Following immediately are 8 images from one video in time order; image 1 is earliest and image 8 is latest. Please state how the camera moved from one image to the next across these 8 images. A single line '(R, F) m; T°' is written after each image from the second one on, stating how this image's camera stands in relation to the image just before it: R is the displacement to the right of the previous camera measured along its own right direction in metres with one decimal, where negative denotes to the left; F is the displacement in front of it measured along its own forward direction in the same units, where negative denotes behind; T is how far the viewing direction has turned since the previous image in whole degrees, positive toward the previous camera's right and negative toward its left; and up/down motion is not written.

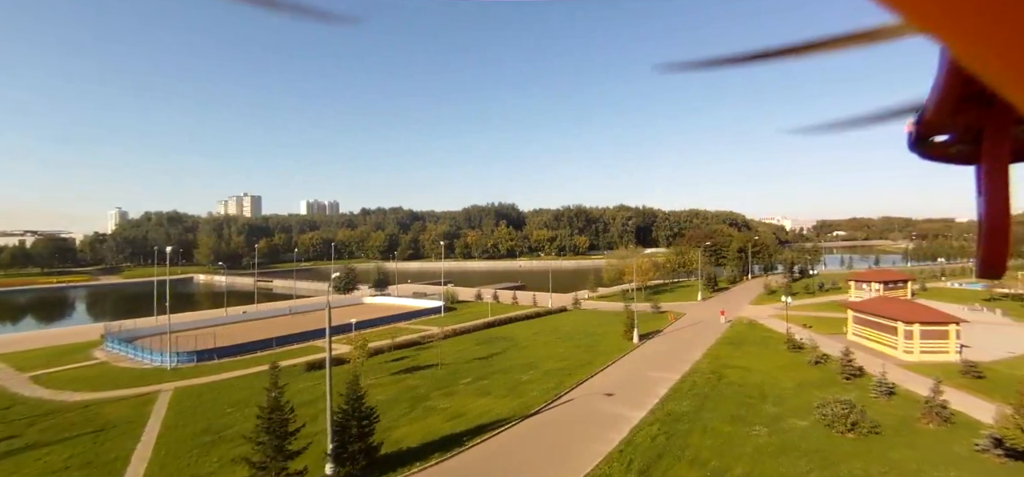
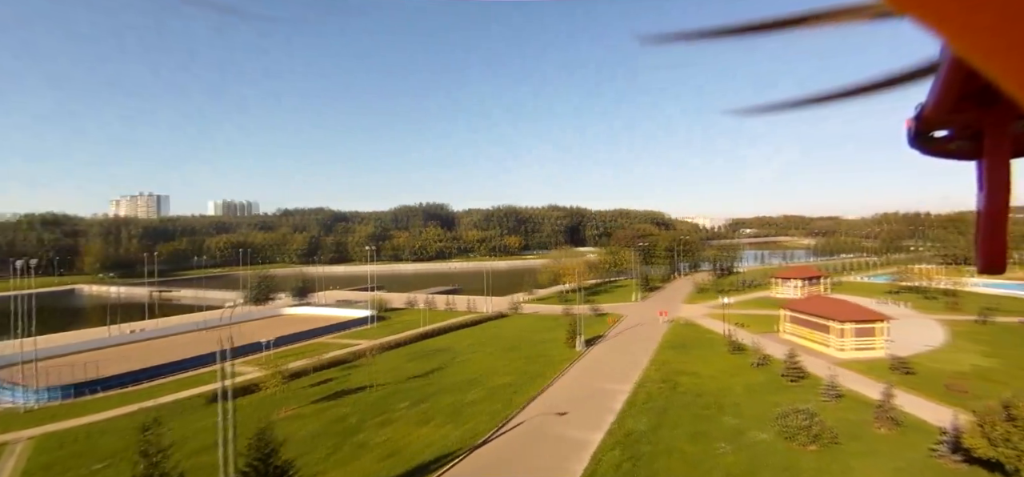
(-0.2, +1.5) m; +10°
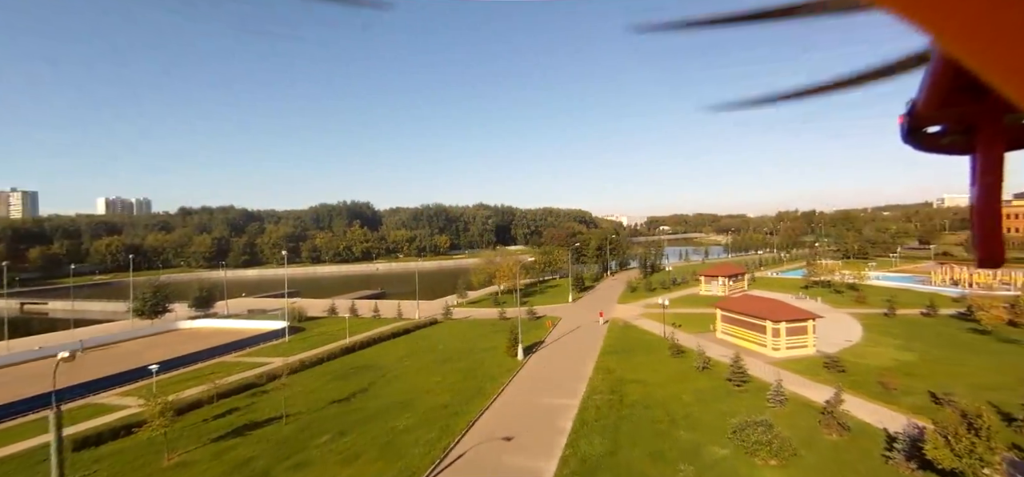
(-0.2, +1.4) m; +11°
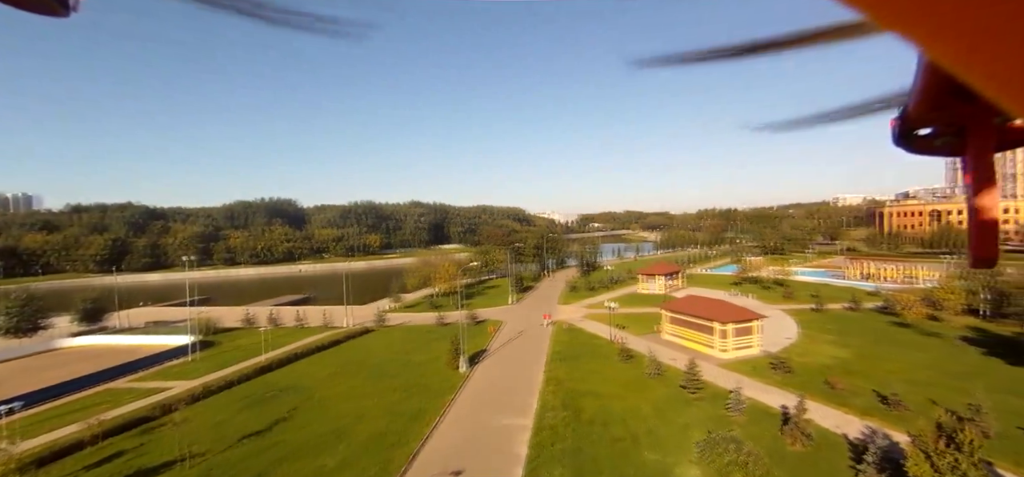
(-0.3, +1.3) m; +10°
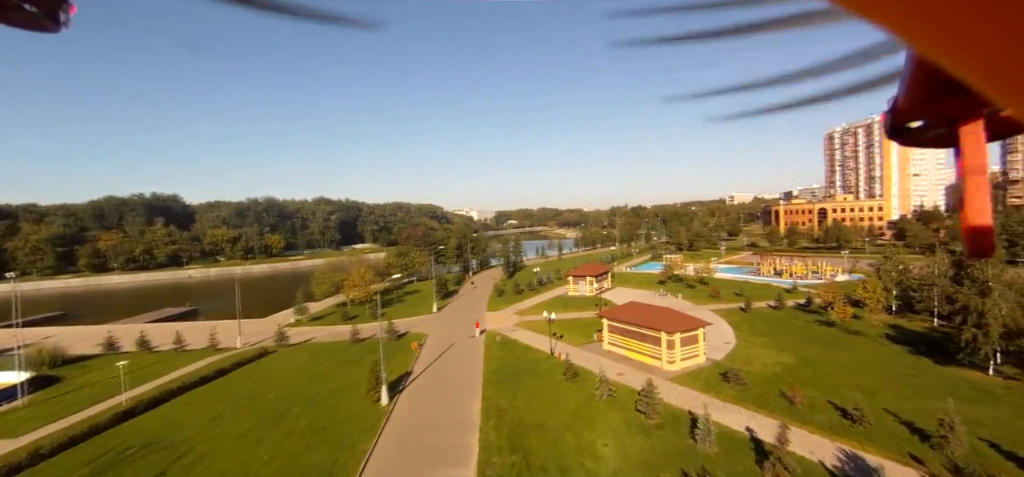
(-0.2, +2.0) m; +12°
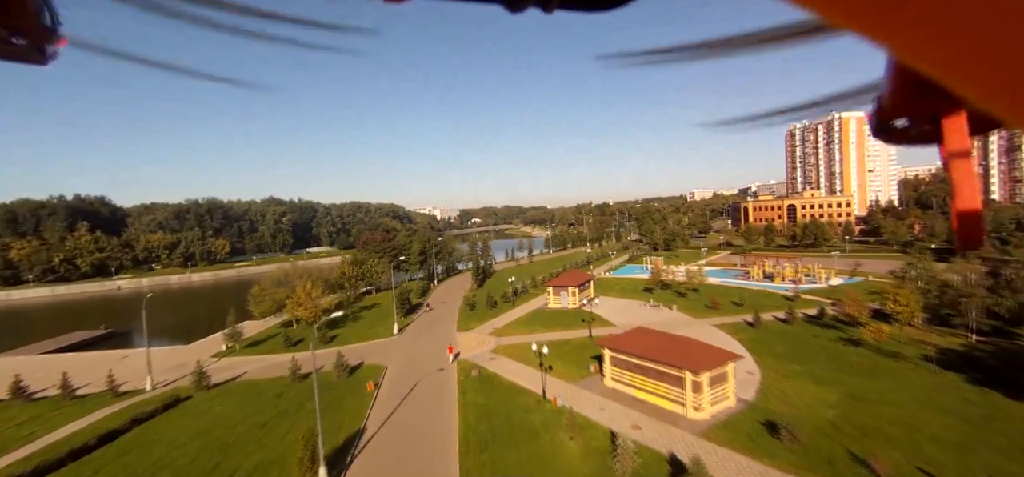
(-0.3, +2.7) m; +5°
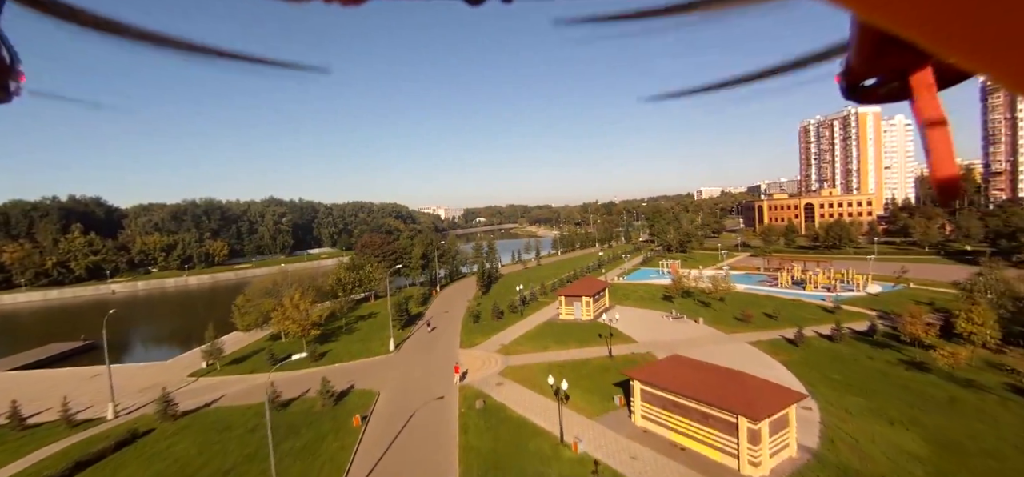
(-0.2, +1.7) m; -1°
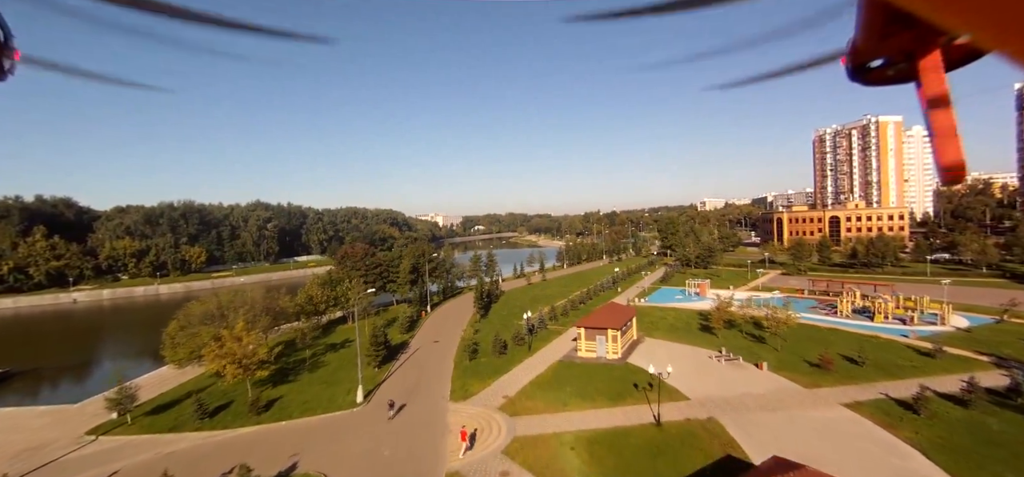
(-0.4, +3.5) m; 0°
